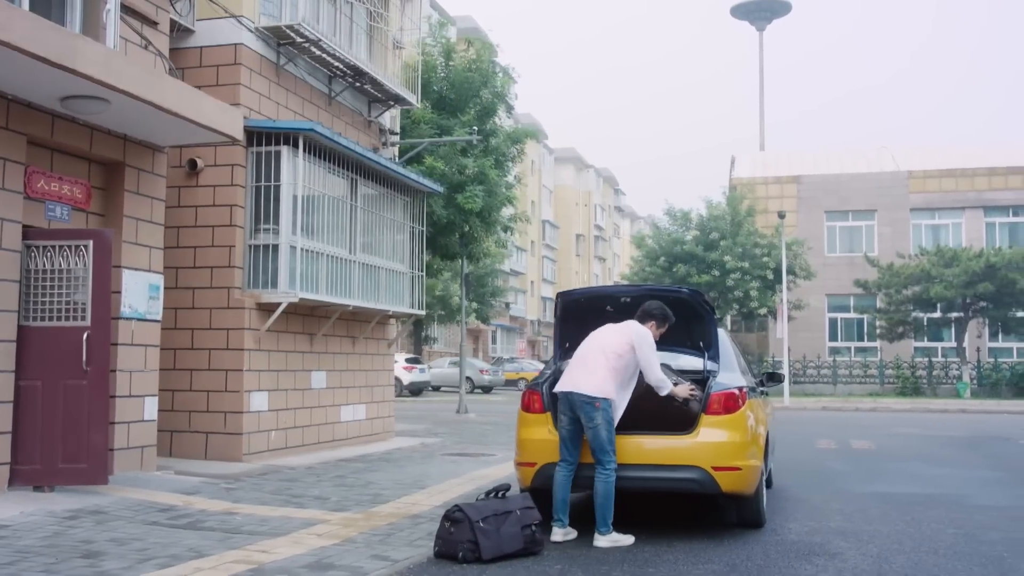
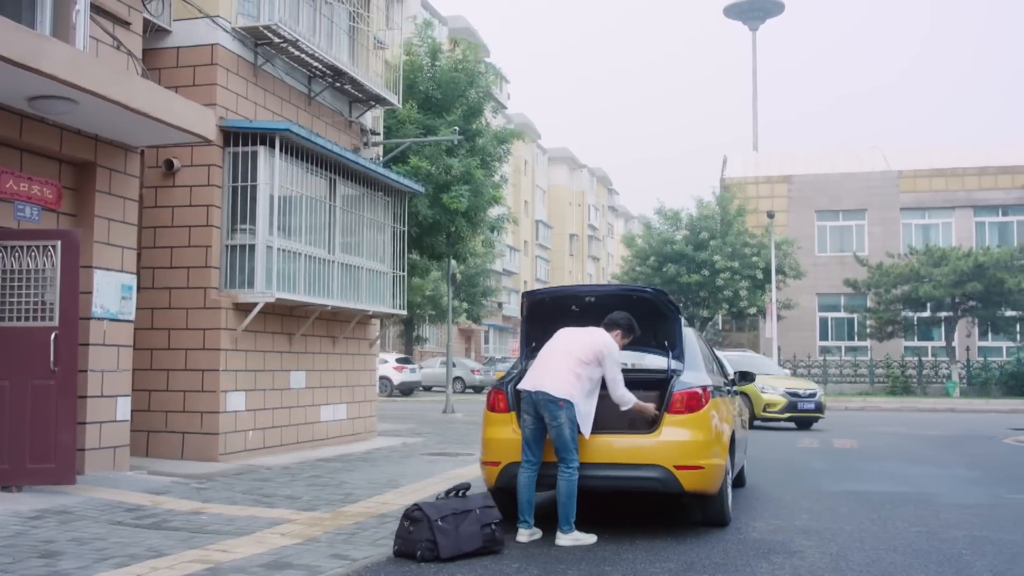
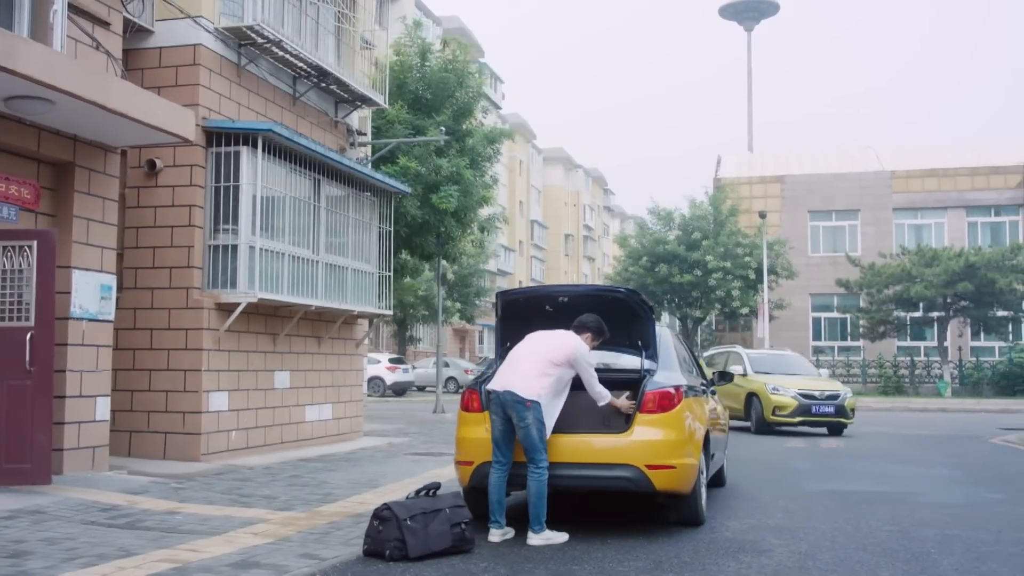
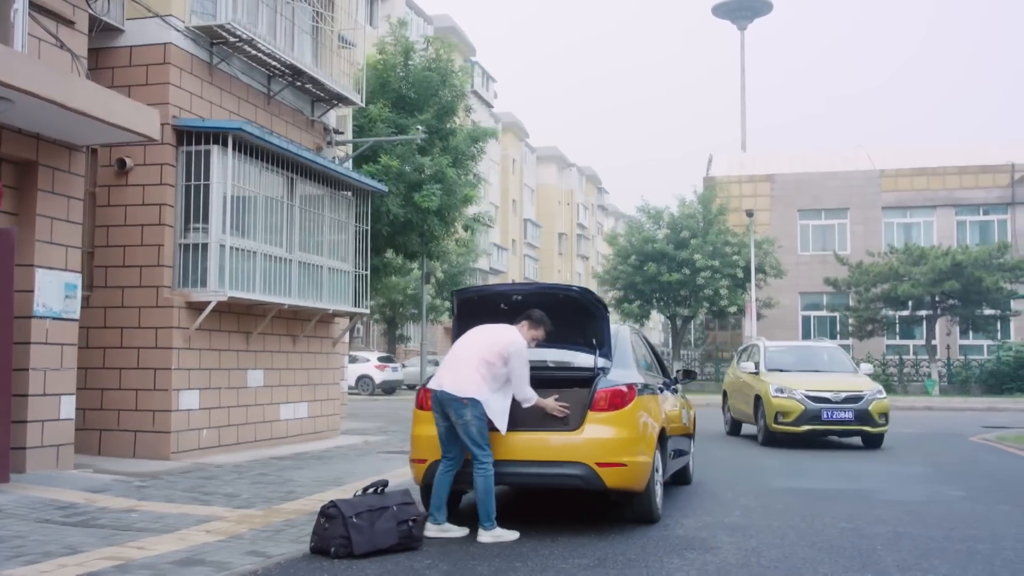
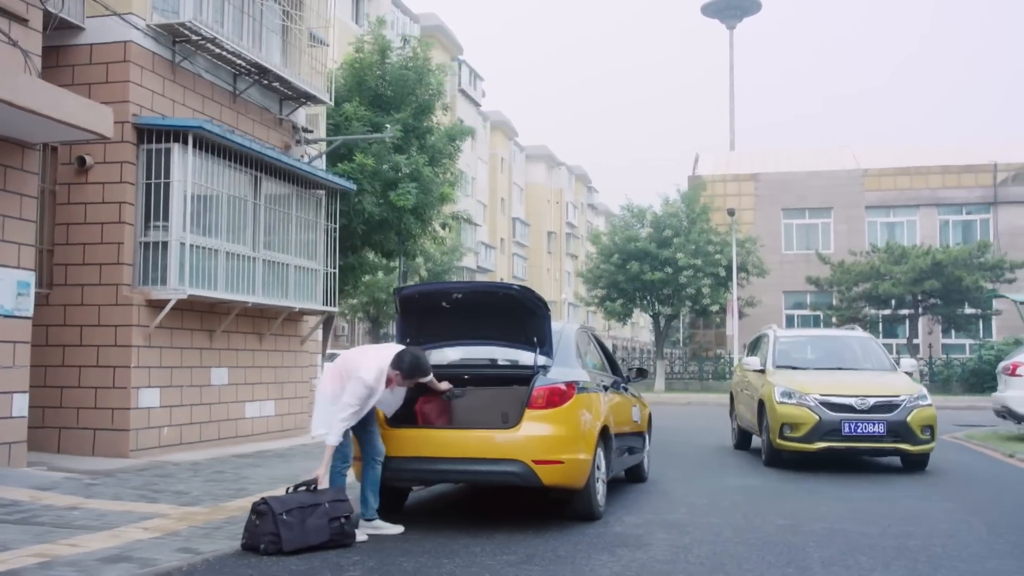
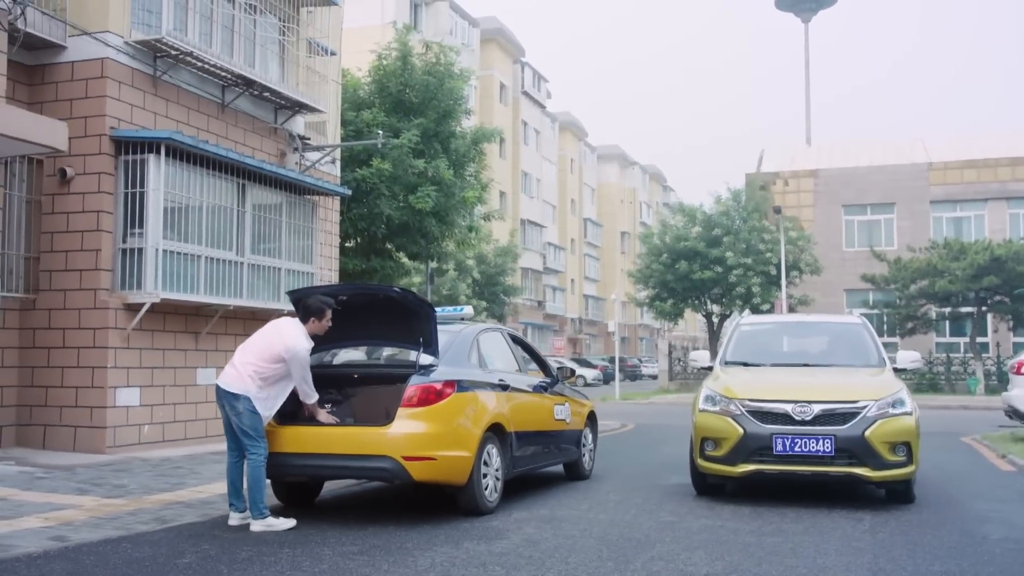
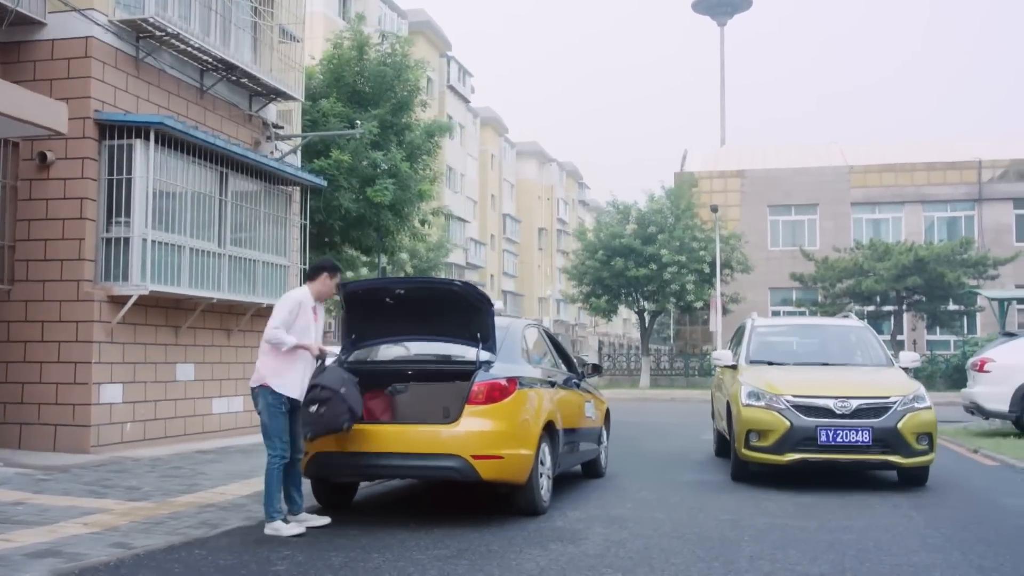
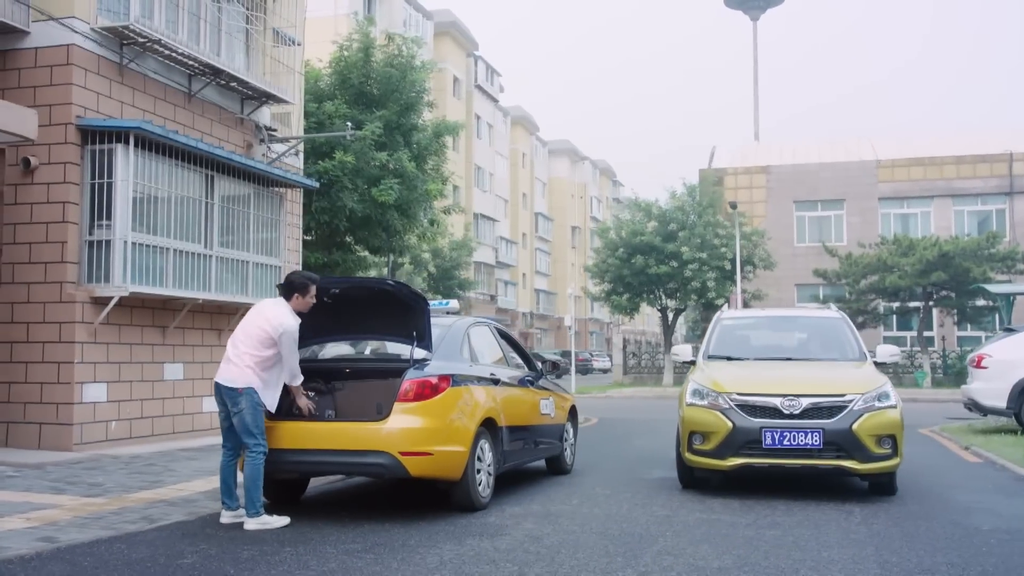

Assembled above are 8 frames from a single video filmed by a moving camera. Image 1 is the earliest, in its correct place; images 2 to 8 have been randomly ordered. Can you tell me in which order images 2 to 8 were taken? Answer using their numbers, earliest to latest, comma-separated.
2, 3, 4, 5, 7, 8, 6
